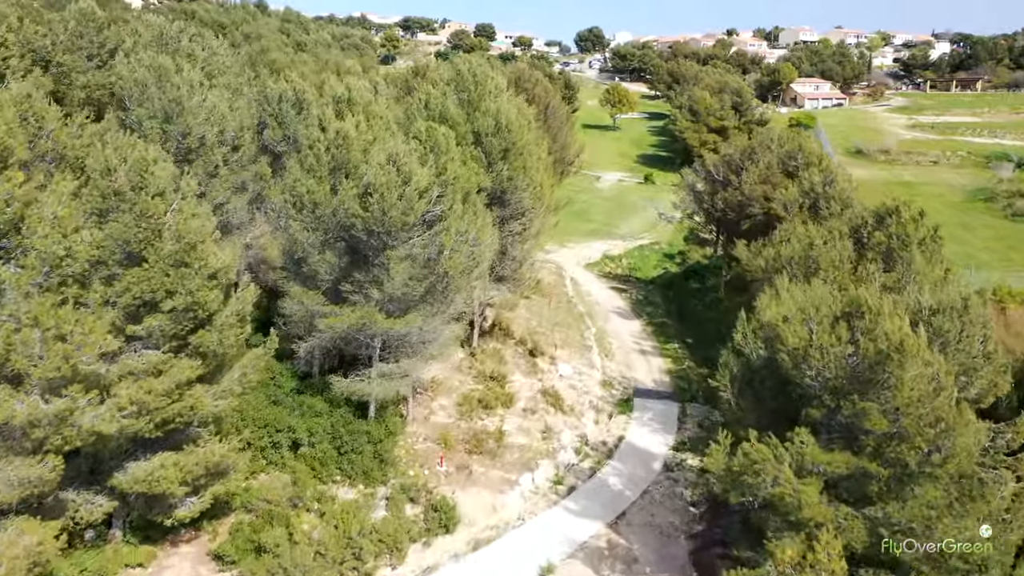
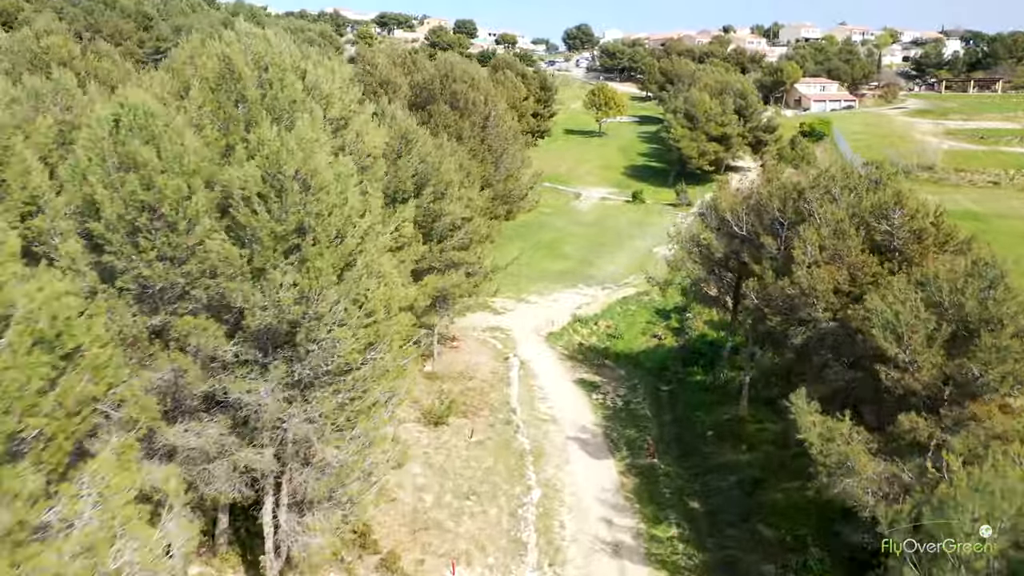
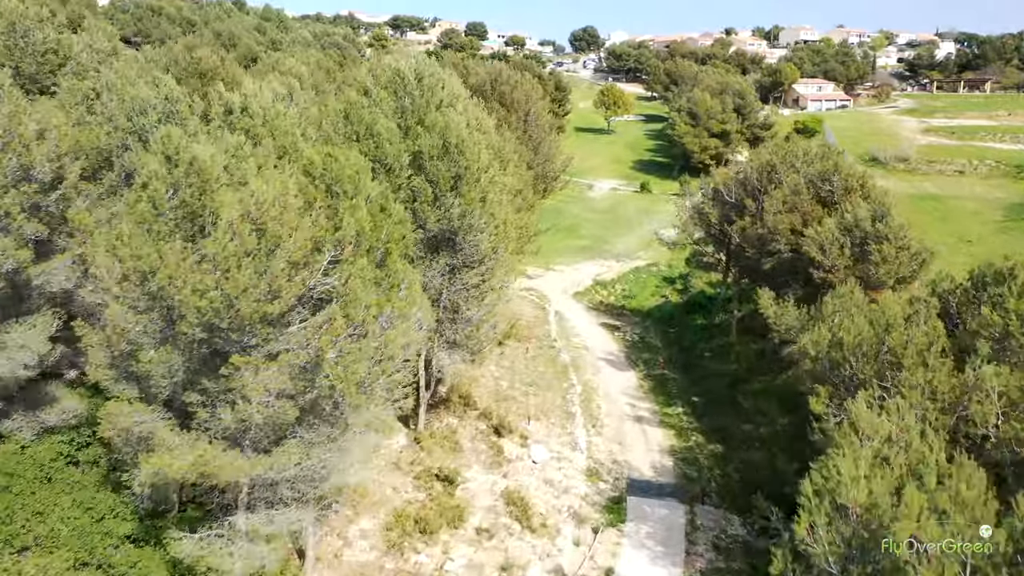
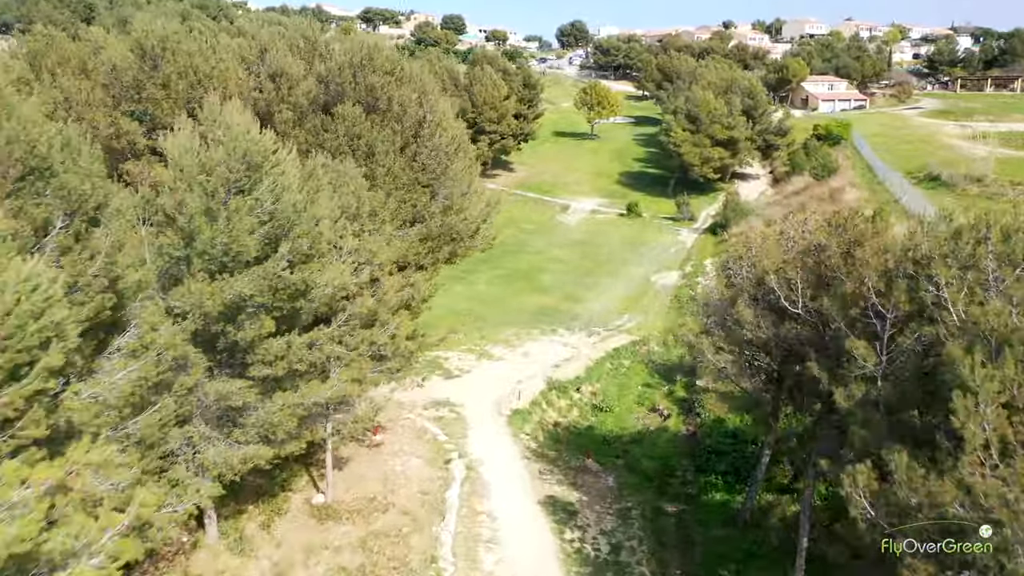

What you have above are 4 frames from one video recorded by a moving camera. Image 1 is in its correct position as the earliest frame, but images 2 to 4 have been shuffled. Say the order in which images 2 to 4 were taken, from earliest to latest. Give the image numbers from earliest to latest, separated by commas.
3, 2, 4
